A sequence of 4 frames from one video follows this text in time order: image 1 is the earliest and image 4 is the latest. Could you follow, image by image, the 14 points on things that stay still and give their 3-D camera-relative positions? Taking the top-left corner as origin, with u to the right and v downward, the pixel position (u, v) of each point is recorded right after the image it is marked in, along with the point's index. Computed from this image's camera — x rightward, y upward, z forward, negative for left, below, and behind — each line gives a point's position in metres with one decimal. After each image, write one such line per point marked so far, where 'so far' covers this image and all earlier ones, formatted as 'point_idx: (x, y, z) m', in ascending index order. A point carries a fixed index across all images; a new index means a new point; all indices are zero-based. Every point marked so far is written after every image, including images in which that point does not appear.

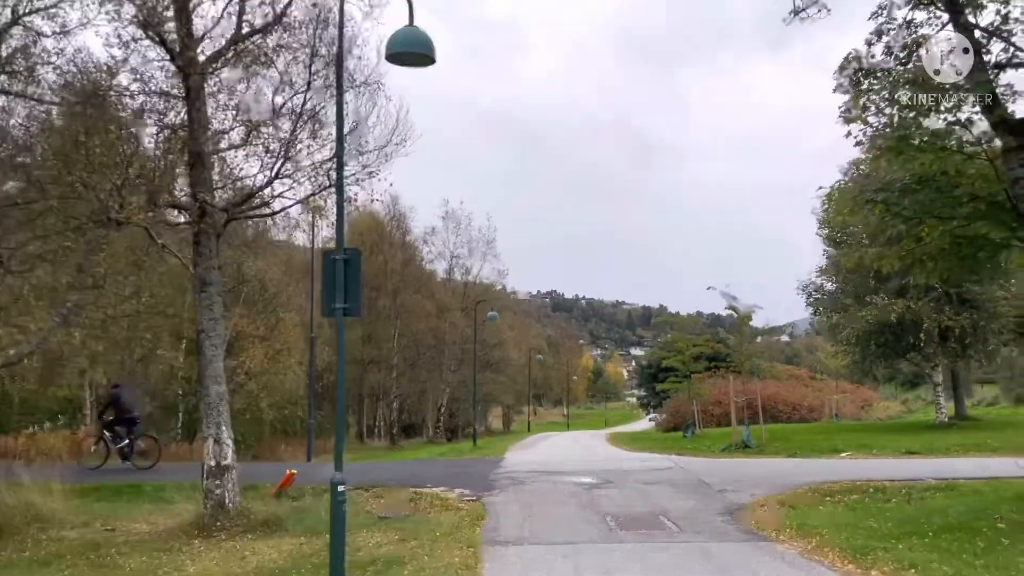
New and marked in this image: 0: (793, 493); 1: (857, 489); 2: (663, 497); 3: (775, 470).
0: (+5.6, -4.0, +16.7) m
1: (+7.0, -4.1, +17.1) m
2: (+2.9, -4.0, +16.3) m
3: (+6.2, -4.3, +20.0) m
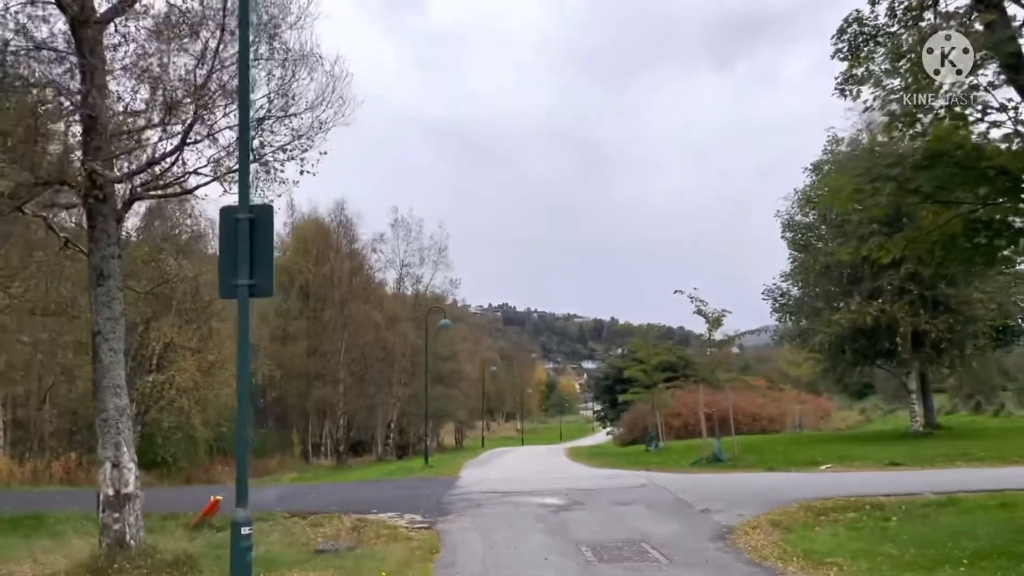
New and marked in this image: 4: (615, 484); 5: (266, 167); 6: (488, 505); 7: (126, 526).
0: (+4.8, -4.0, +15.0) m
1: (+6.2, -4.0, +15.5) m
2: (+2.2, -4.0, +14.5) m
3: (+5.3, -4.3, +18.4) m
4: (+2.4, -4.5, +19.2) m
5: (-3.4, +1.7, +11.6) m
6: (-0.5, -4.2, +16.5) m
7: (-4.9, -3.0, +10.8) m
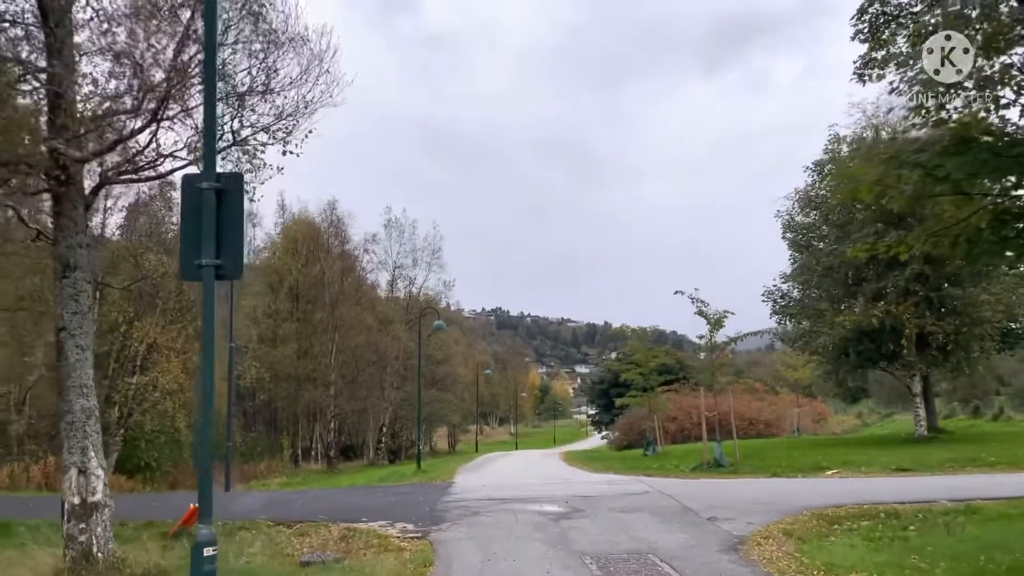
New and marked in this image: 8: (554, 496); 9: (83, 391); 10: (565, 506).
0: (+4.8, -3.9, +14.2) m
1: (+6.2, -3.9, +14.7) m
2: (+2.2, -3.9, +13.7) m
3: (+5.2, -4.2, +17.6) m
4: (+2.3, -4.4, +18.4) m
5: (-3.4, +1.8, +10.8) m
6: (-0.5, -4.2, +15.7) m
7: (-4.9, -2.9, +10.0) m
8: (+0.9, -4.4, +17.9) m
9: (-5.1, -1.2, +10.1) m
10: (+1.0, -4.2, +16.1) m
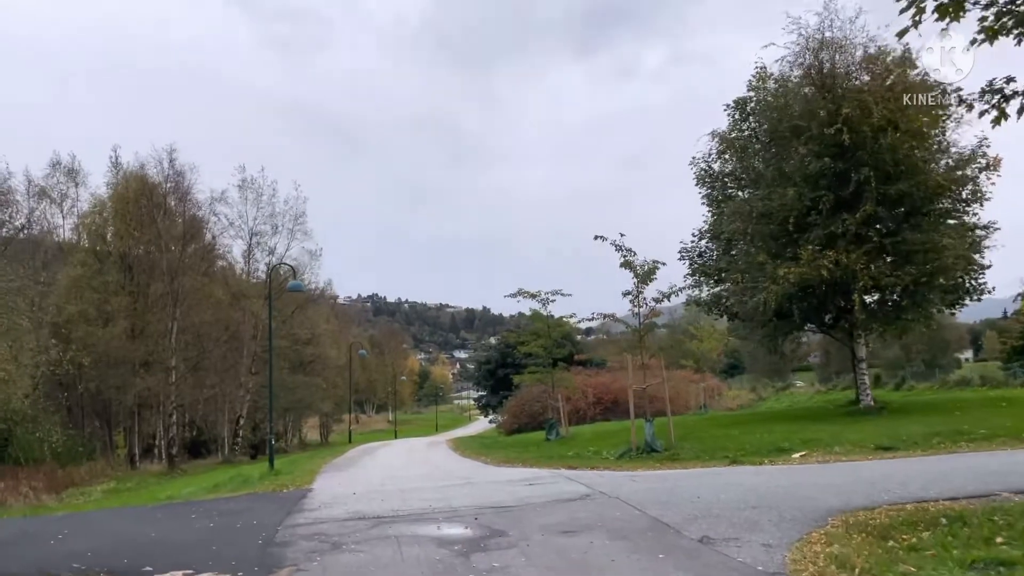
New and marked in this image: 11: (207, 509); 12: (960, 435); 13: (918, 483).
0: (+3.5, -2.7, +9.3) m
1: (+4.9, -2.7, +10.0) m
2: (+1.0, -2.8, +8.4) m
3: (+3.5, -3.0, +12.7) m
4: (+0.5, -3.2, +13.1) m
5: (-4.1, +2.8, +4.6) m
6: (-1.9, -3.0, +10.0) m
7: (-5.5, -2.0, +3.7) m
8: (-0.8, -3.2, +12.4) m
9: (-5.7, -0.2, +3.7) m
10: (-0.5, -3.0, +10.7) m
11: (-5.0, -3.6, +14.0) m
12: (+9.6, -3.1, +18.2) m
13: (+5.9, -2.8, +12.4) m
